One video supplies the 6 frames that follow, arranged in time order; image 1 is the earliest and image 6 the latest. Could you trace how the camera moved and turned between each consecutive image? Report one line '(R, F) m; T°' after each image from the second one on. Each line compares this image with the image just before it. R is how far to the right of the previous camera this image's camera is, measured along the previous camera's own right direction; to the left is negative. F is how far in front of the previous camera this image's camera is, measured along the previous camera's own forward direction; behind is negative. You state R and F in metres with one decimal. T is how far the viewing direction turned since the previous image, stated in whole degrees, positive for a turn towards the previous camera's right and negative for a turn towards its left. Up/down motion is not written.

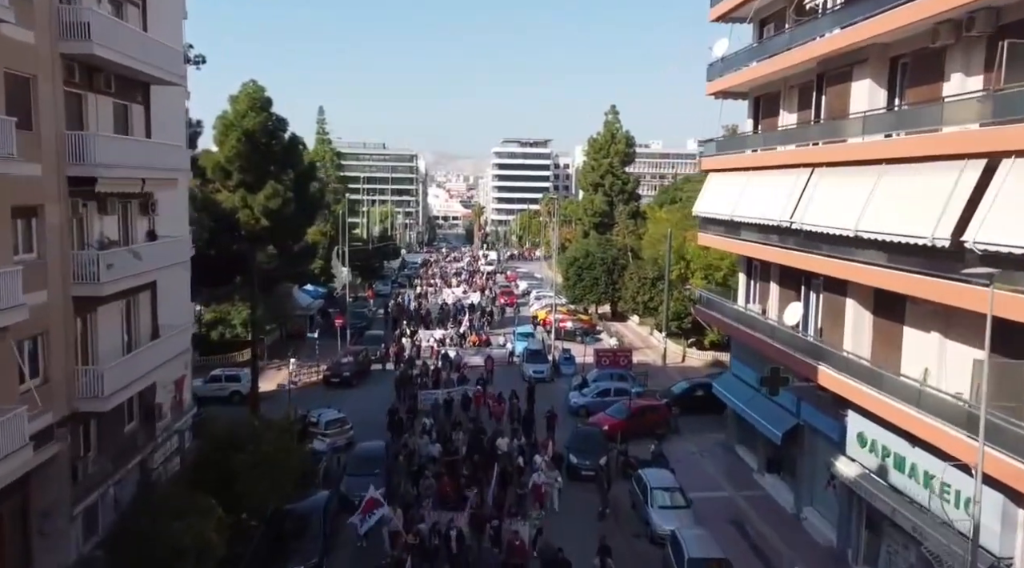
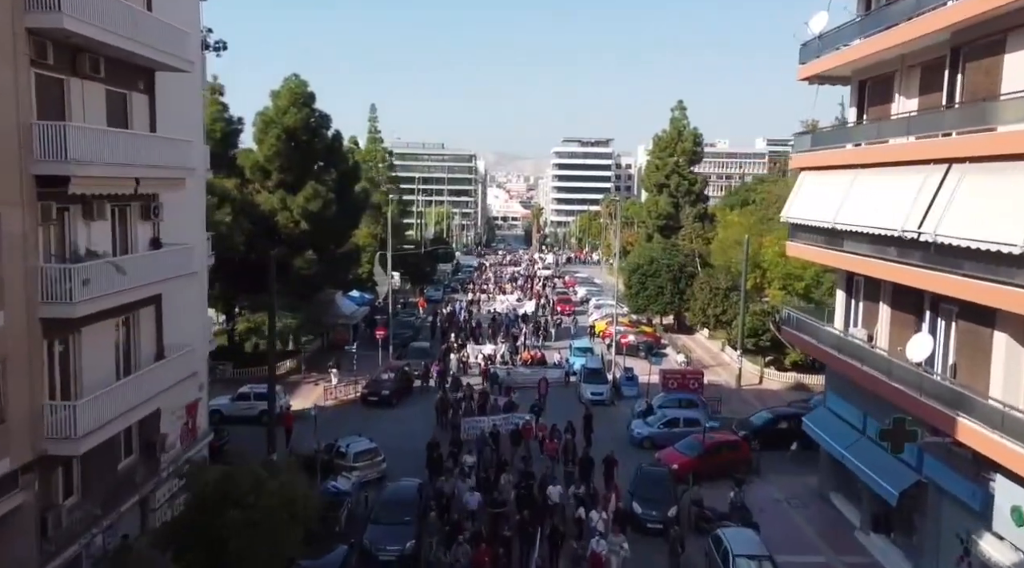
(+0.1, +3.6) m; -4°
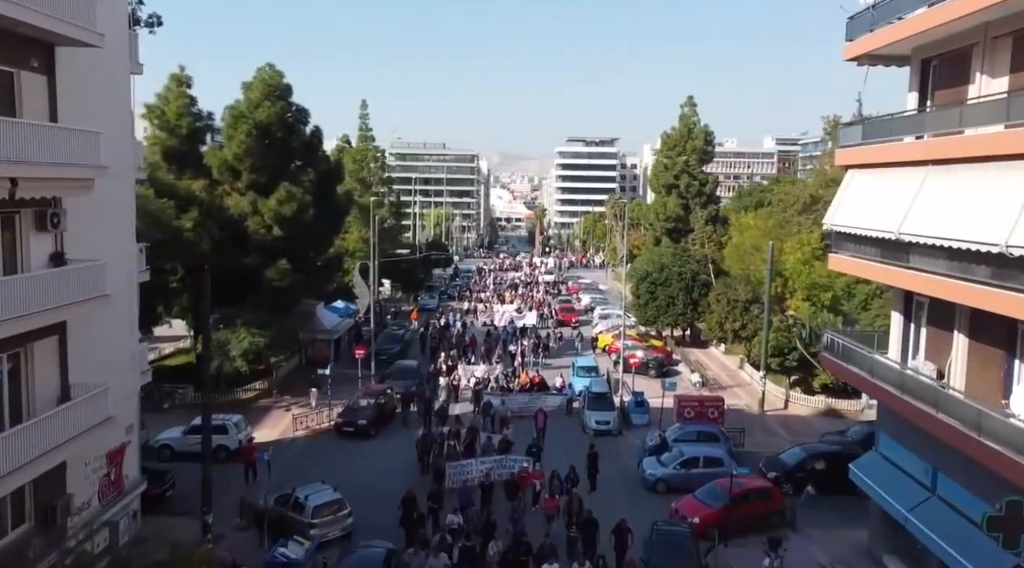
(+0.3, +4.1) m; 0°
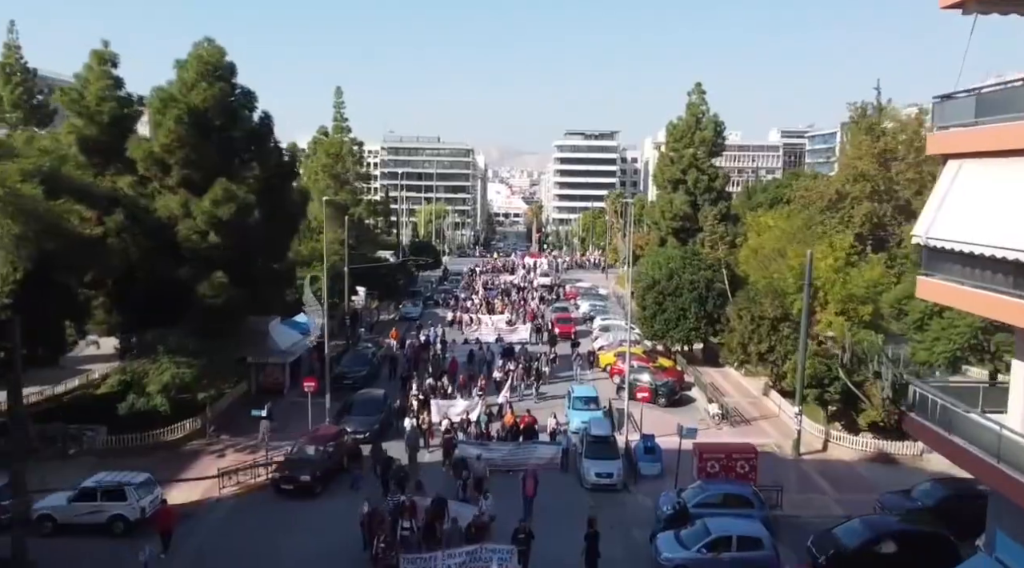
(+0.5, +6.0) m; 0°
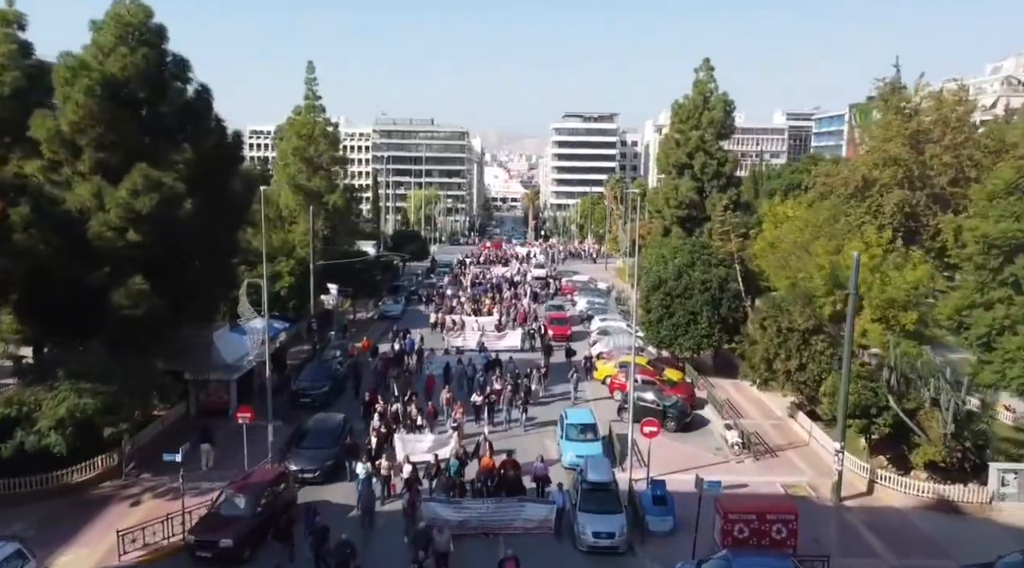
(+0.5, +5.2) m; 0°
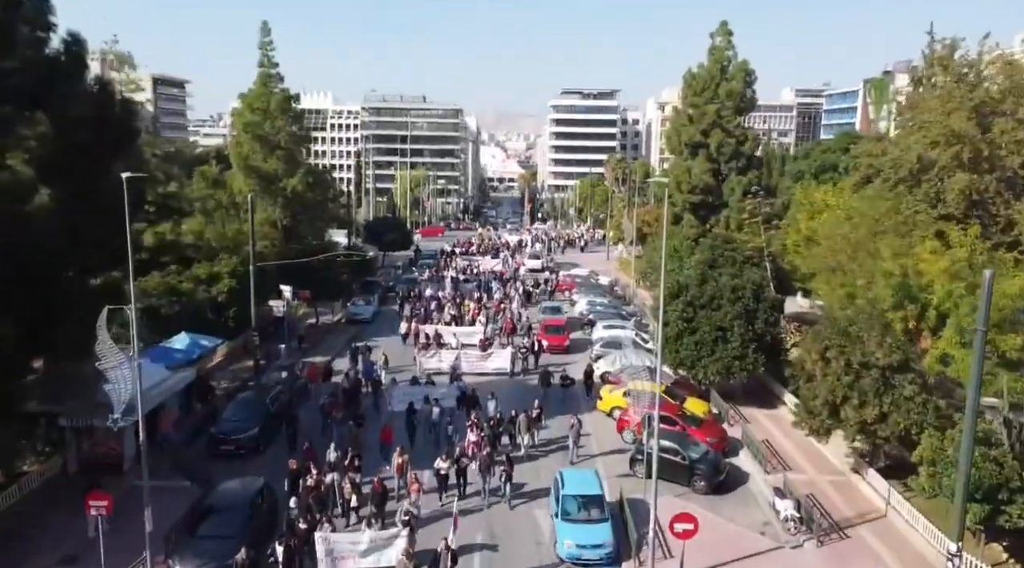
(+0.4, +7.2) m; 0°
